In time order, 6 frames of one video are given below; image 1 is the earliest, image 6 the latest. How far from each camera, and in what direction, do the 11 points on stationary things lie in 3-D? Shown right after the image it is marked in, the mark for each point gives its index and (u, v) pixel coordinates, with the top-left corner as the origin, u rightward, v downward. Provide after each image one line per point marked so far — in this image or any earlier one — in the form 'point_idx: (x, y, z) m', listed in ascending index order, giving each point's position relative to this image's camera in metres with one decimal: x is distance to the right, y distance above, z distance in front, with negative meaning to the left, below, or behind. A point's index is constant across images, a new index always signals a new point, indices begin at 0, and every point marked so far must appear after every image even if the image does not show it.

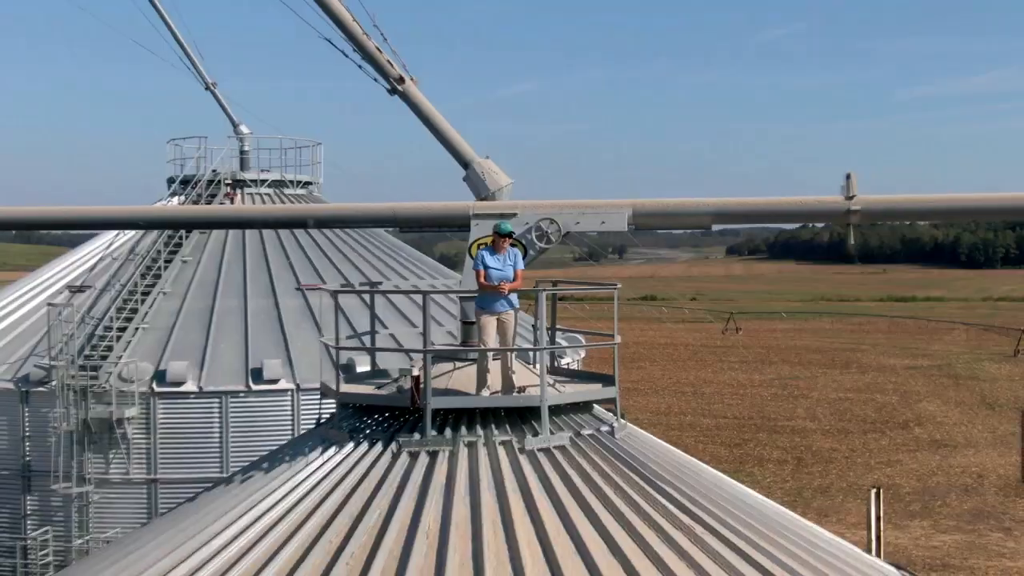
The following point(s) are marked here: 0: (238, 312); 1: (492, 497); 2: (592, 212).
0: (-4.3, -0.4, +16.8) m
1: (-0.1, -1.4, +7.1) m
2: (+0.7, +0.6, +9.6) m
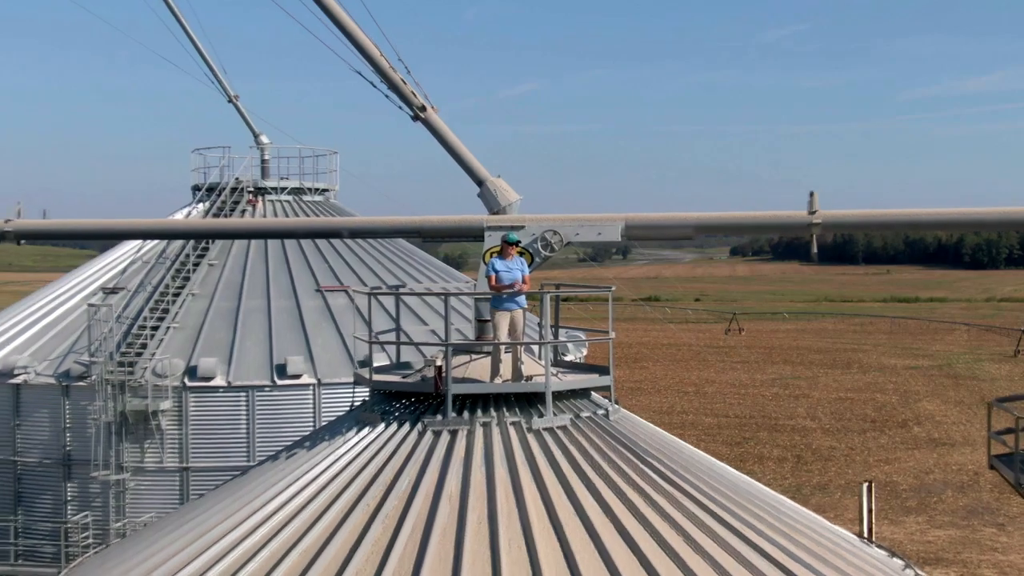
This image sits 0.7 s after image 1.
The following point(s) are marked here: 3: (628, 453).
0: (-4.2, -0.4, +17.9) m
1: (0.0, -1.4, +8.2) m
2: (+0.8, +0.6, +10.8) m
3: (+1.0, -1.3, +8.8) m
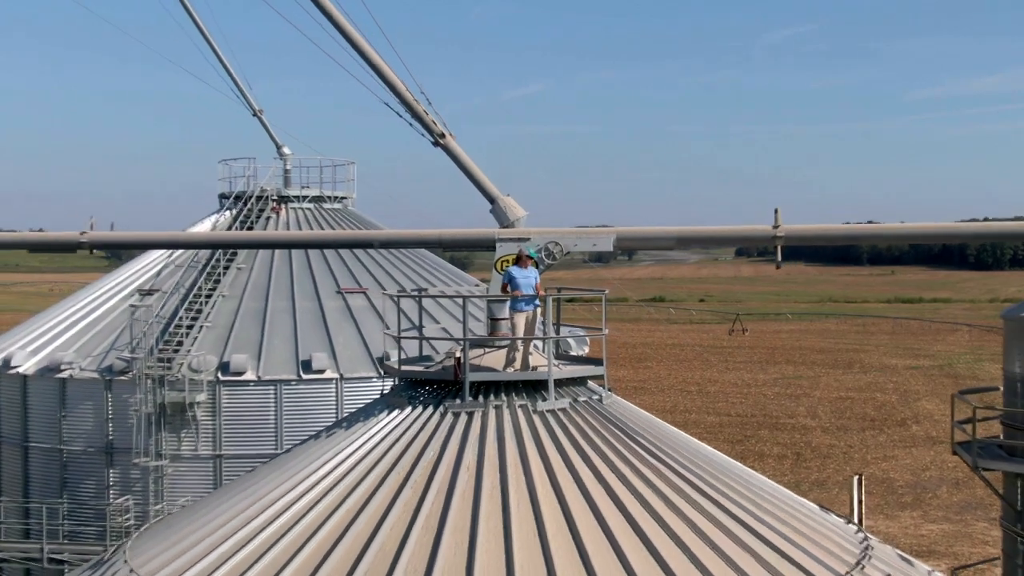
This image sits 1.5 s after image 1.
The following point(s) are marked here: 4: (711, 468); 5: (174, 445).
0: (-4.0, -0.4, +19.4) m
1: (0.0, -1.4, +9.6) m
2: (+0.8, +0.6, +12.2) m
3: (+1.0, -1.4, +10.2) m
4: (+1.9, -1.7, +10.4) m
5: (-5.5, -2.6, +17.6) m
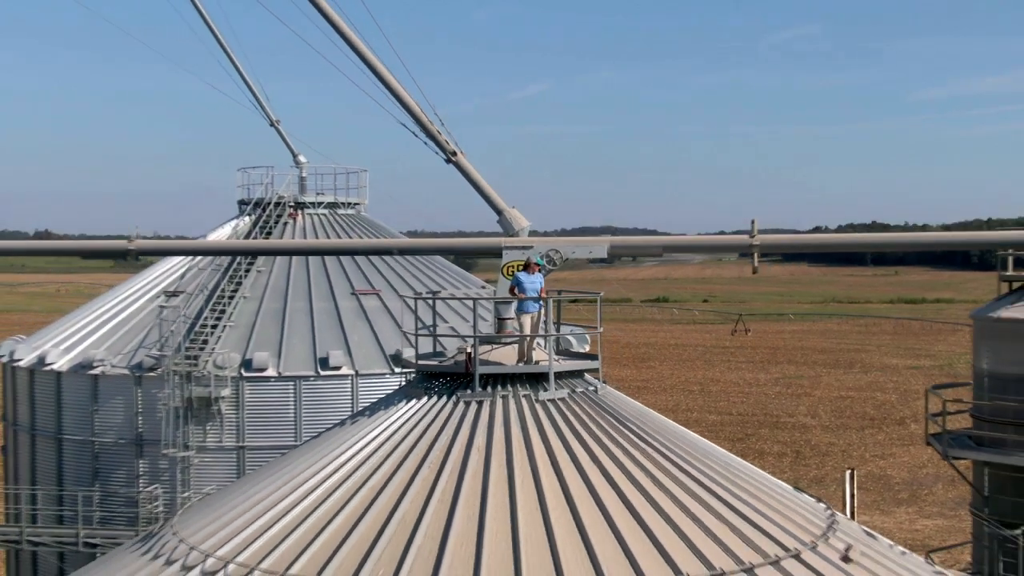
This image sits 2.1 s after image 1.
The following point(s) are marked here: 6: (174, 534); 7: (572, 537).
0: (-4.0, -0.5, +20.6) m
1: (+0.1, -1.4, +10.8) m
2: (+0.9, +0.5, +13.3) m
3: (+1.1, -1.4, +11.4) m
4: (+2.0, -1.8, +11.5) m
5: (-5.5, -2.6, +18.8) m
6: (-3.3, -2.4, +10.4) m
7: (+0.5, -2.1, +9.2) m
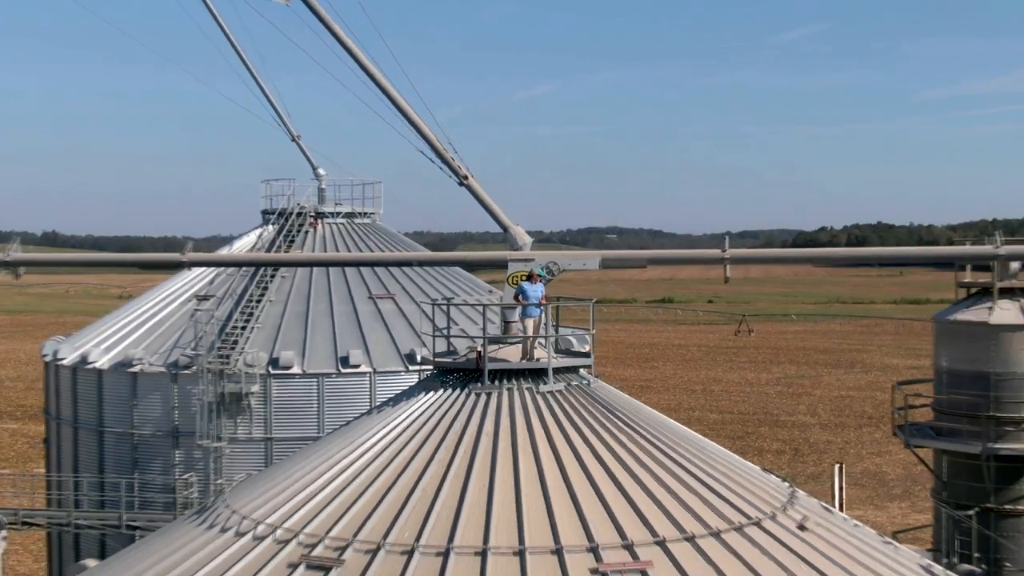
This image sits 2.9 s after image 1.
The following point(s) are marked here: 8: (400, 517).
0: (-3.9, -0.6, +22.3) m
1: (+0.1, -1.5, +12.5) m
2: (+1.0, +0.5, +15.0) m
3: (+1.1, -1.5, +13.0) m
4: (+2.0, -1.8, +13.2) m
5: (-5.4, -2.7, +20.5) m
6: (-3.2, -2.5, +12.1) m
7: (+0.6, -2.2, +10.9) m
8: (-1.1, -2.3, +10.8) m
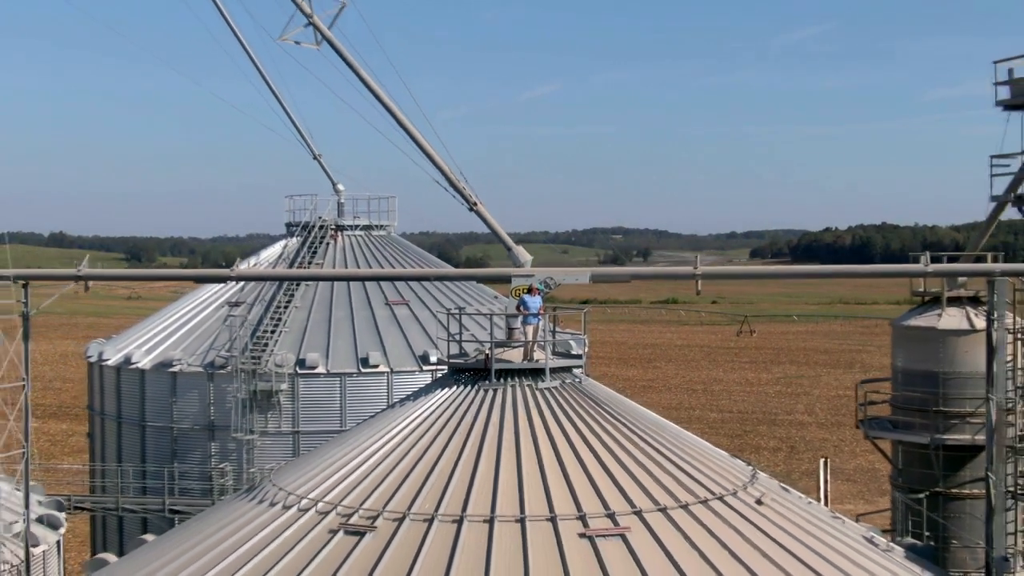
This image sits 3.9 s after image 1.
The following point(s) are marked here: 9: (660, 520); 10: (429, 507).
0: (-3.8, -0.7, +24.4) m
1: (+0.2, -1.7, +14.6) m
2: (+1.0, +0.3, +17.2) m
3: (+1.2, -1.7, +15.2) m
4: (+2.1, -2.0, +15.3) m
5: (-5.3, -2.9, +22.7) m
6: (-3.2, -2.6, +14.3) m
7: (+0.6, -2.4, +13.1) m
8: (-1.1, -2.5, +13.0) m
9: (+1.7, -2.7, +12.7) m
10: (-1.0, -2.6, +12.7) m
